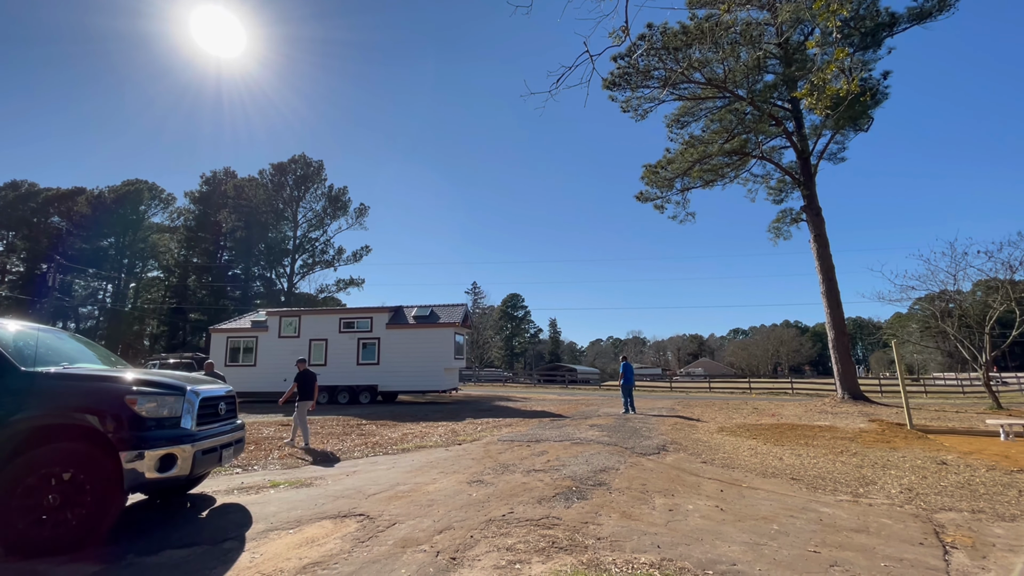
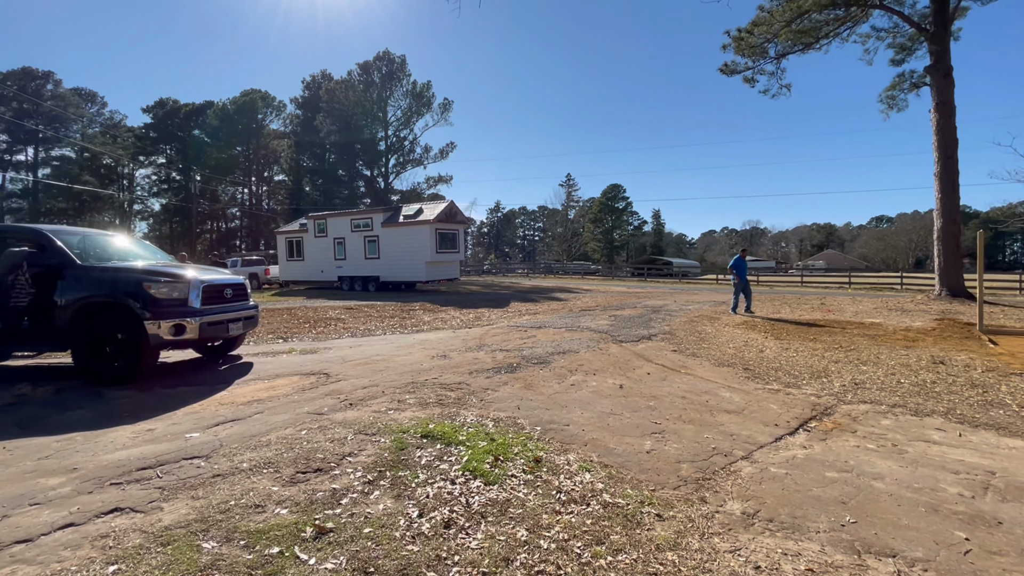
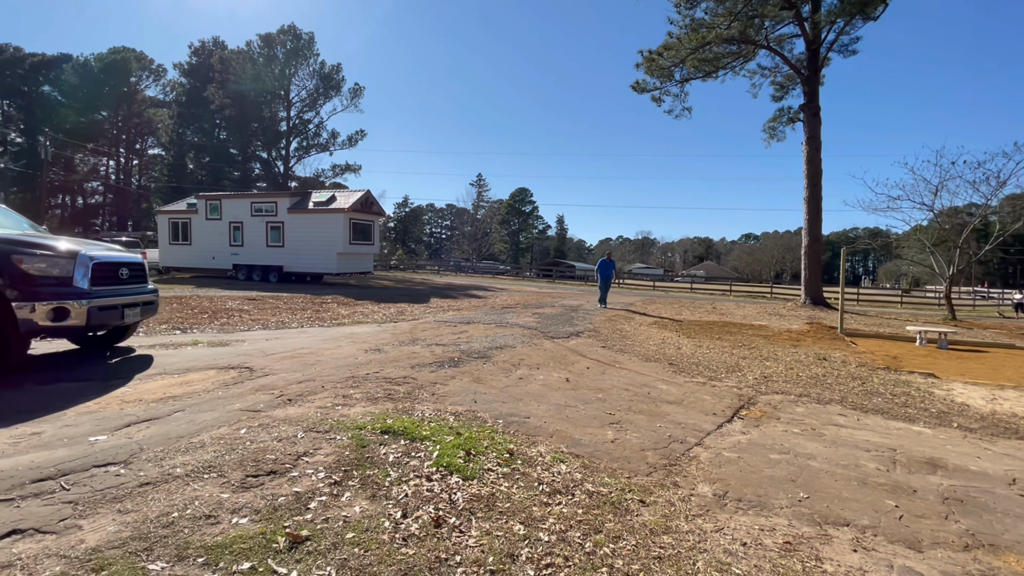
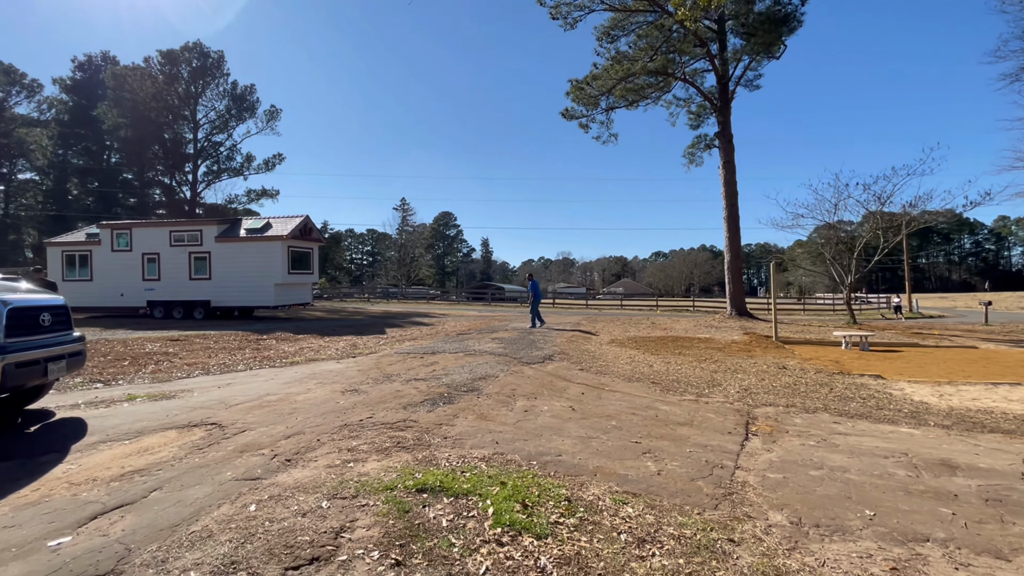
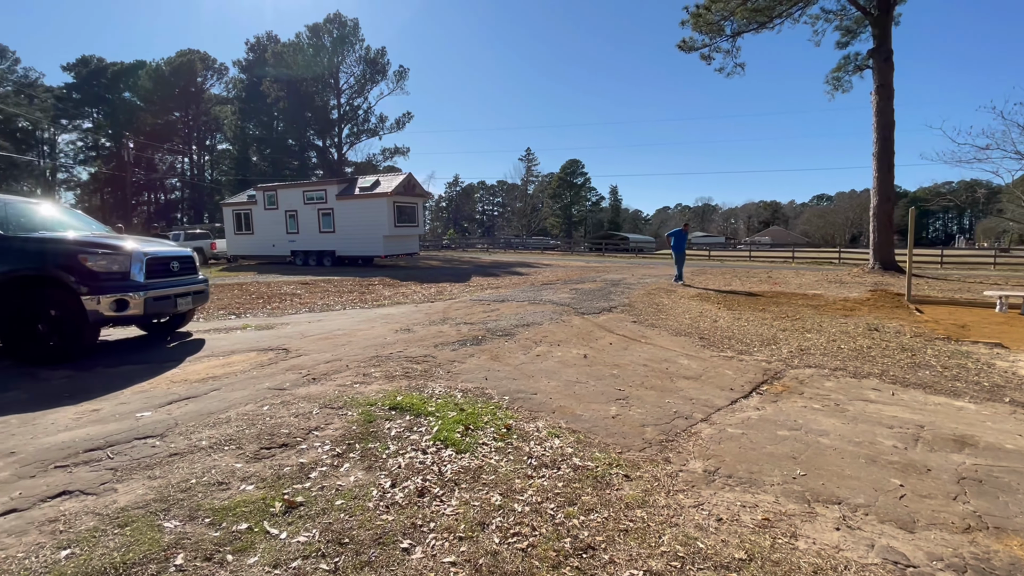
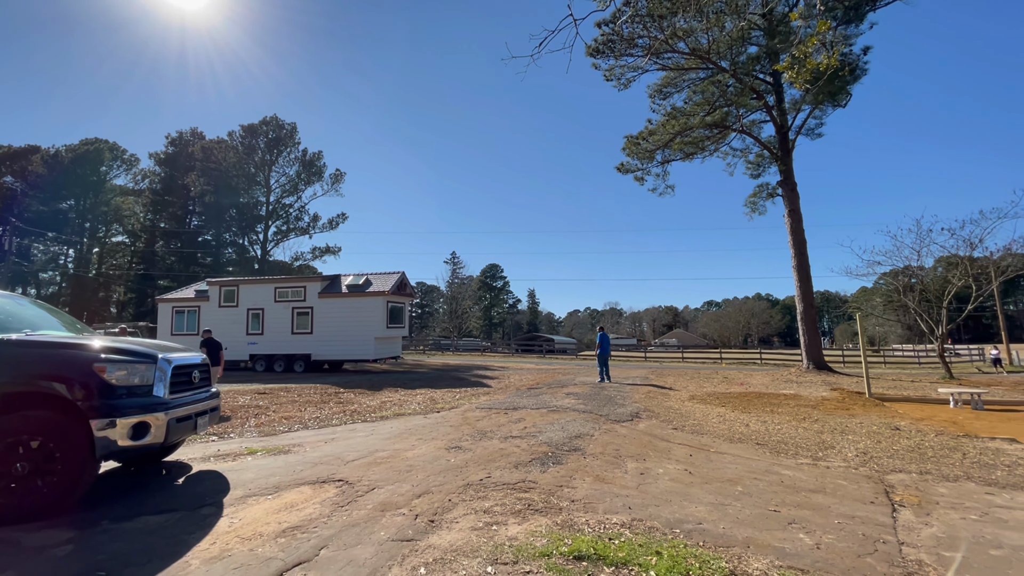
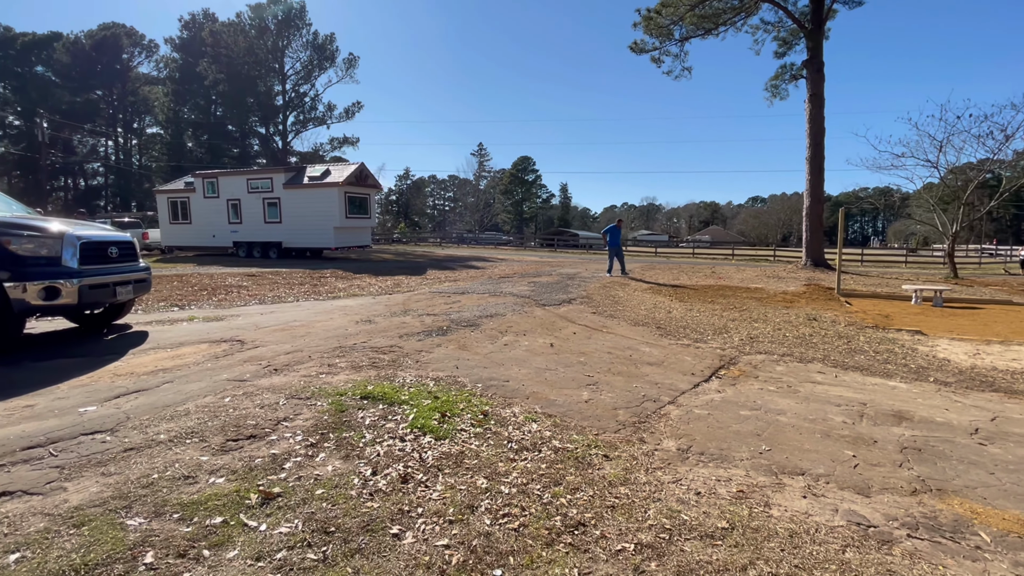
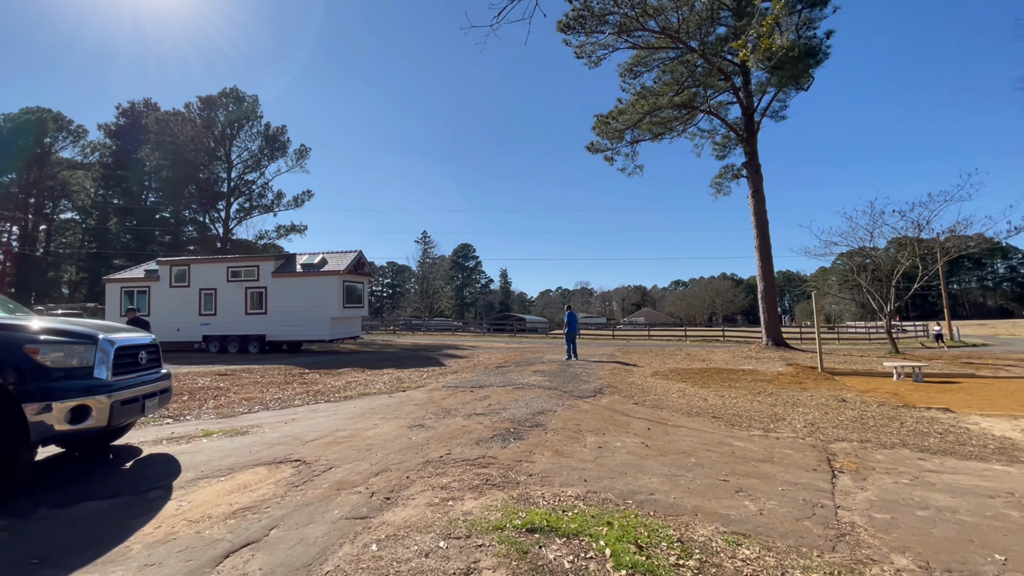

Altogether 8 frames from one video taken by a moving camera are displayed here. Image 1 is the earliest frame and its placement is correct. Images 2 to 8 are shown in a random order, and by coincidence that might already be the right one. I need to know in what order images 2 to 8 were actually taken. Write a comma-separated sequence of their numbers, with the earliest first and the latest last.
6, 8, 4, 3, 7, 5, 2
